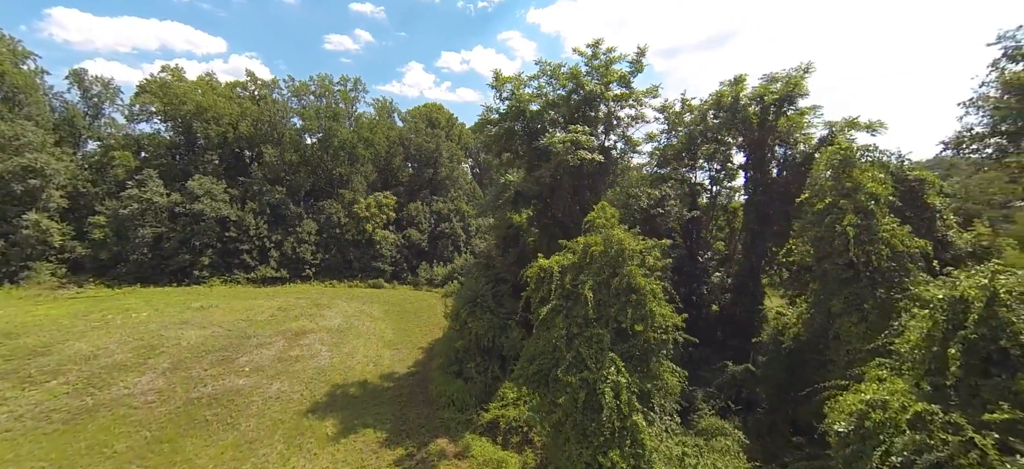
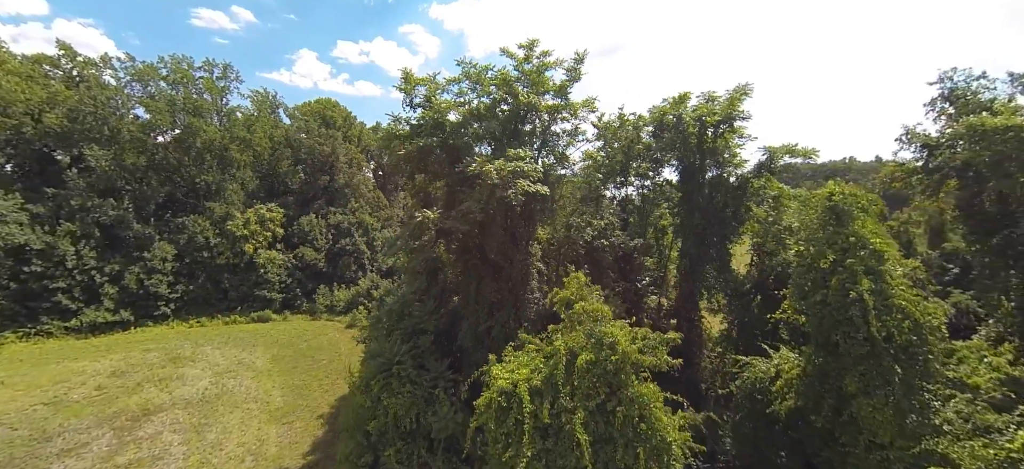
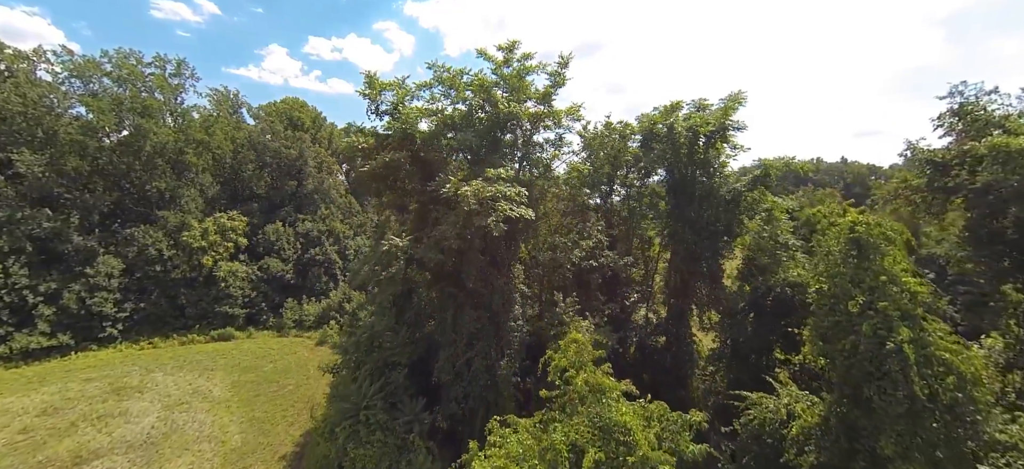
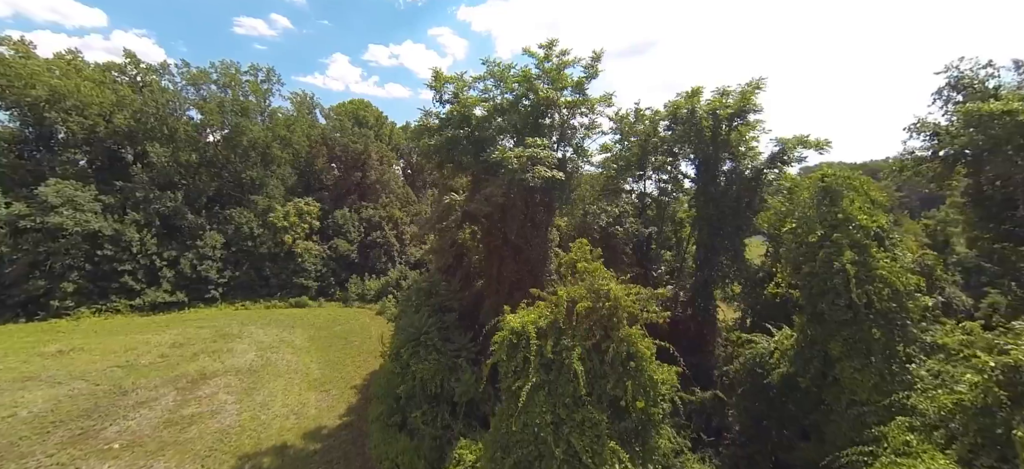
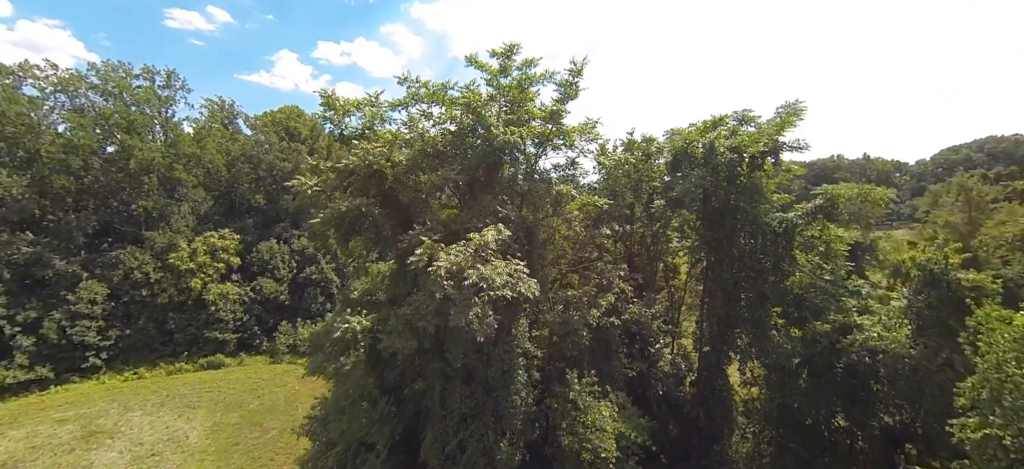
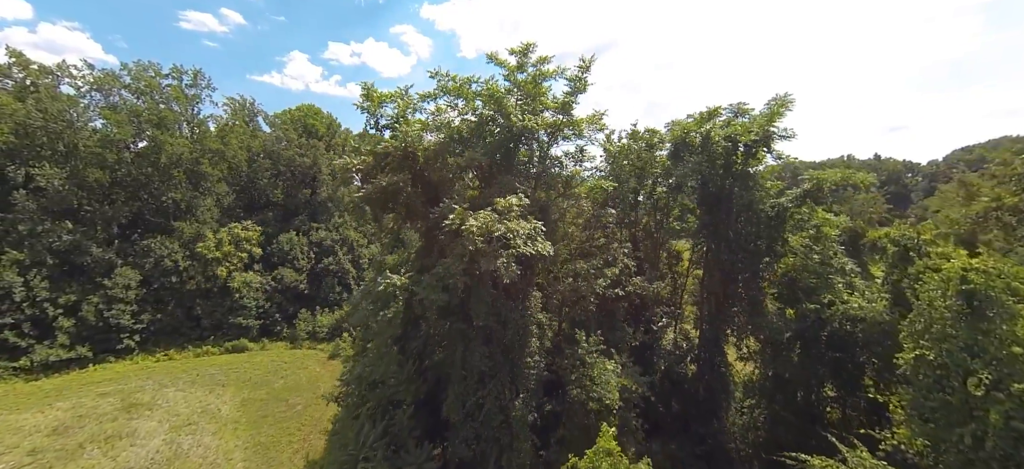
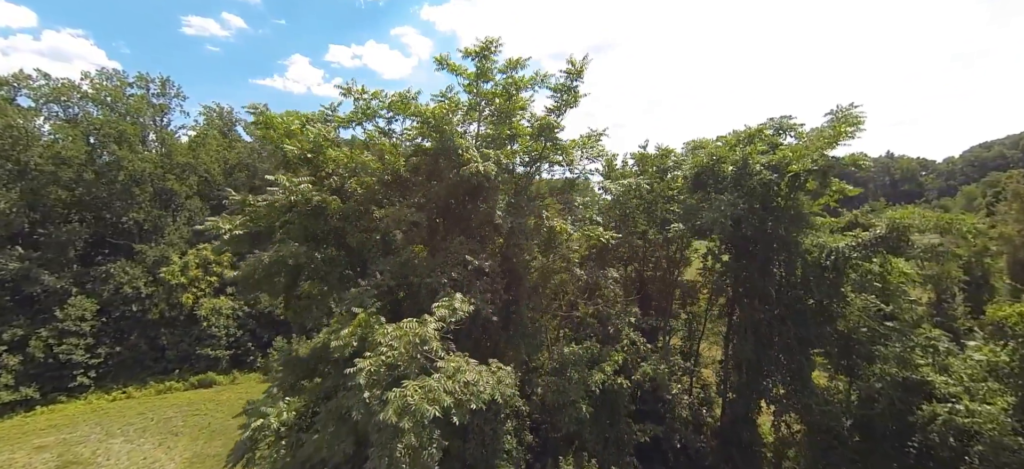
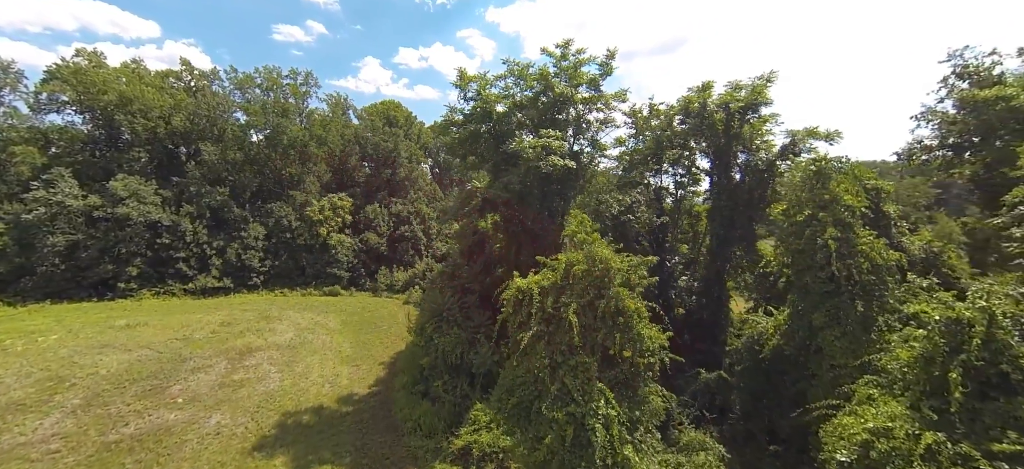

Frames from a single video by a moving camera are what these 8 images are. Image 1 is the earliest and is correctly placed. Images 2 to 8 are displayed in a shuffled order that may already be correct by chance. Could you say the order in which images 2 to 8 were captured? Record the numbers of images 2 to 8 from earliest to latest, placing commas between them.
8, 4, 2, 3, 6, 5, 7
